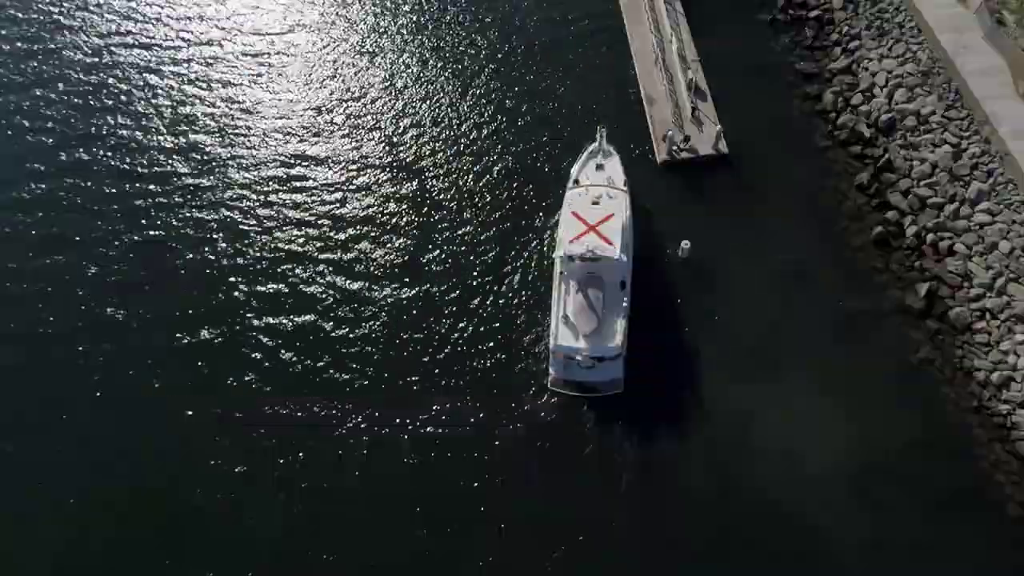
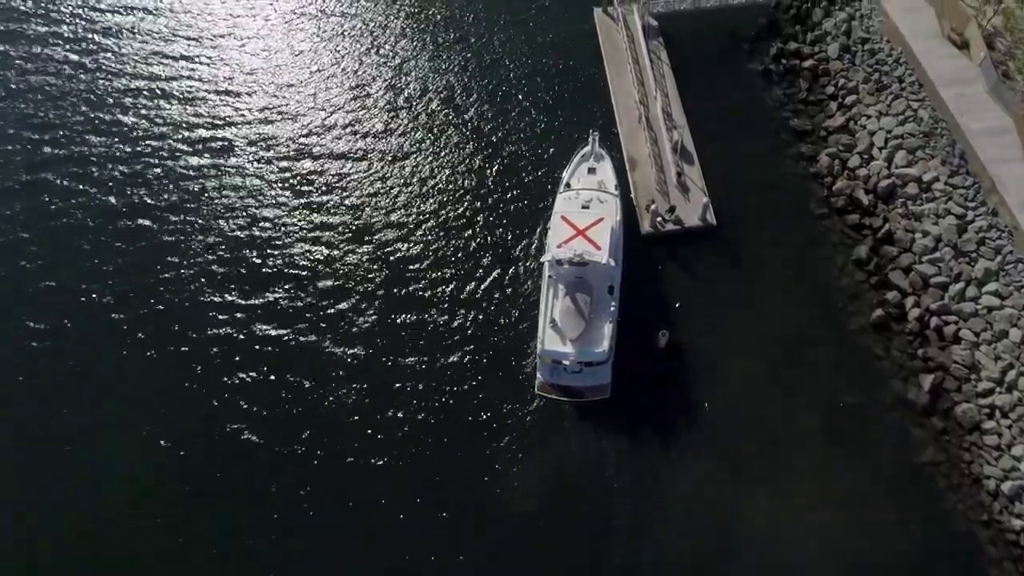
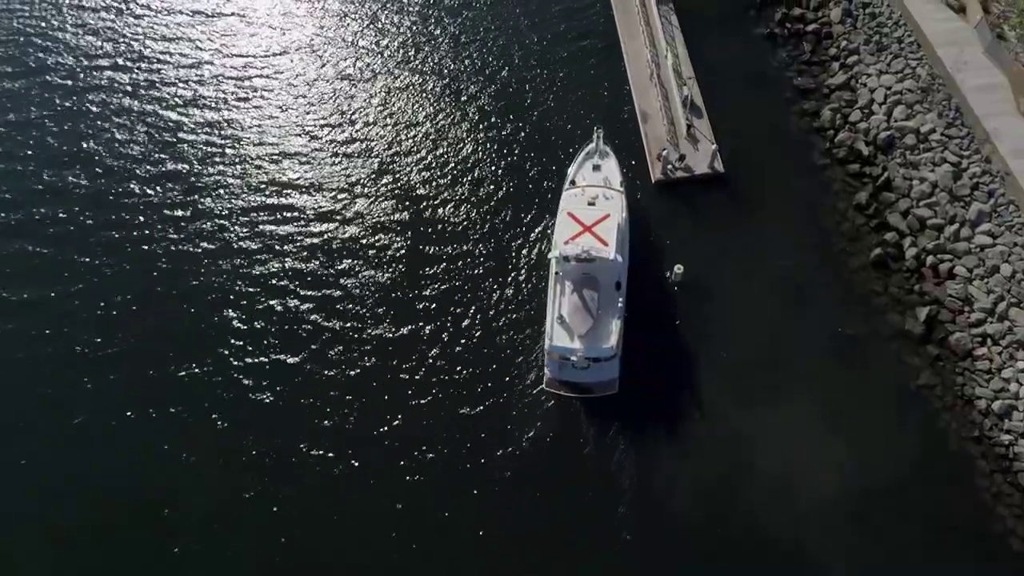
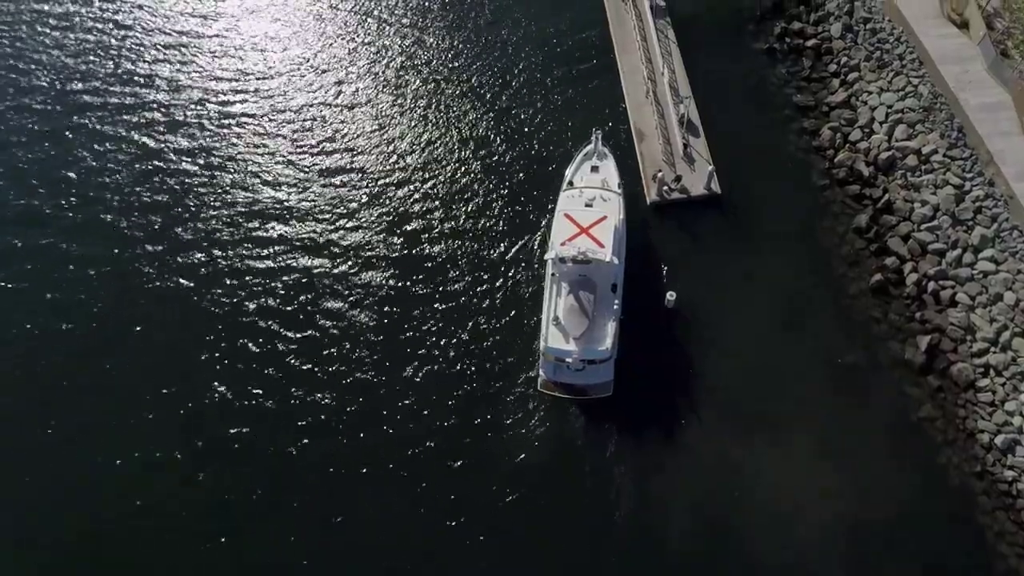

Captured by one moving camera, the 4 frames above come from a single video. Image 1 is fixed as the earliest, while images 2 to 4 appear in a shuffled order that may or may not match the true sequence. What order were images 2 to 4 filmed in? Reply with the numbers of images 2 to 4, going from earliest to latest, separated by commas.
3, 4, 2
